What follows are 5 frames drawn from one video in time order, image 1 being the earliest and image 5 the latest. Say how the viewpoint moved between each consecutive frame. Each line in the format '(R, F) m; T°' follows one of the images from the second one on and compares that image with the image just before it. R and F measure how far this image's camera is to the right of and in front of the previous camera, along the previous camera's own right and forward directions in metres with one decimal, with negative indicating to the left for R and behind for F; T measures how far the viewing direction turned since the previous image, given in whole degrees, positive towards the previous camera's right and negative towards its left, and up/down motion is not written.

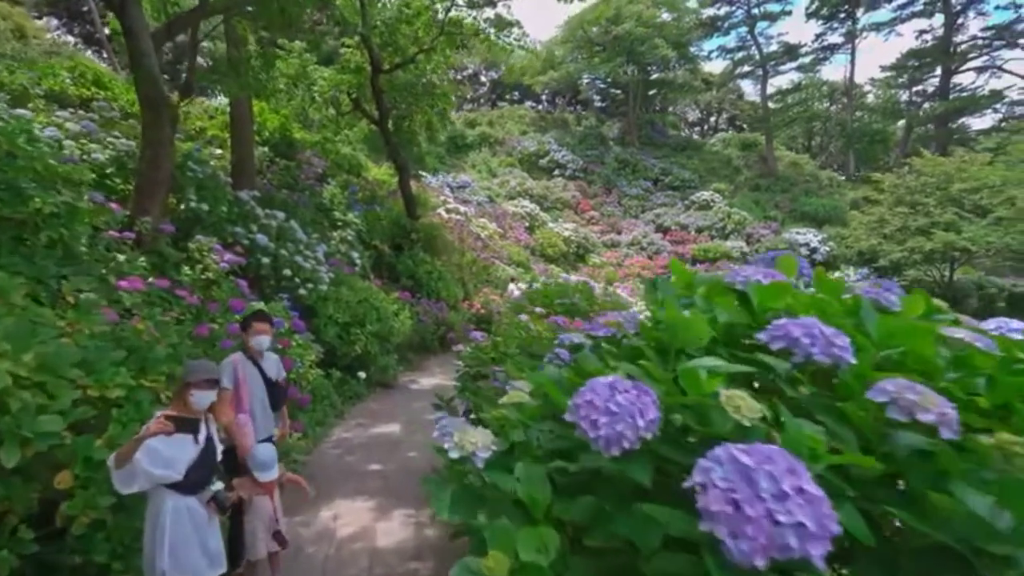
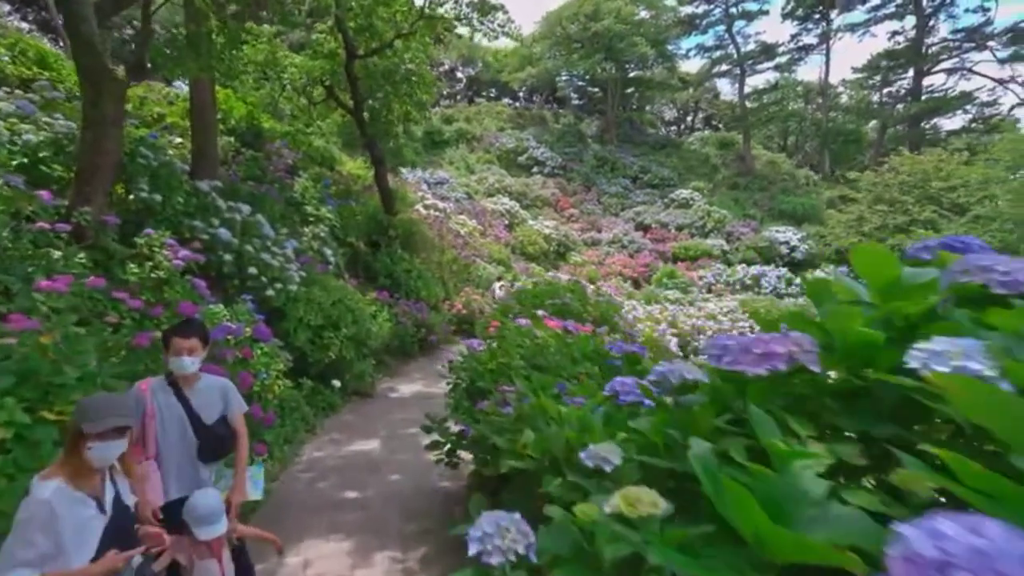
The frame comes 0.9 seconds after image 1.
(-0.1, +0.4) m; +2°
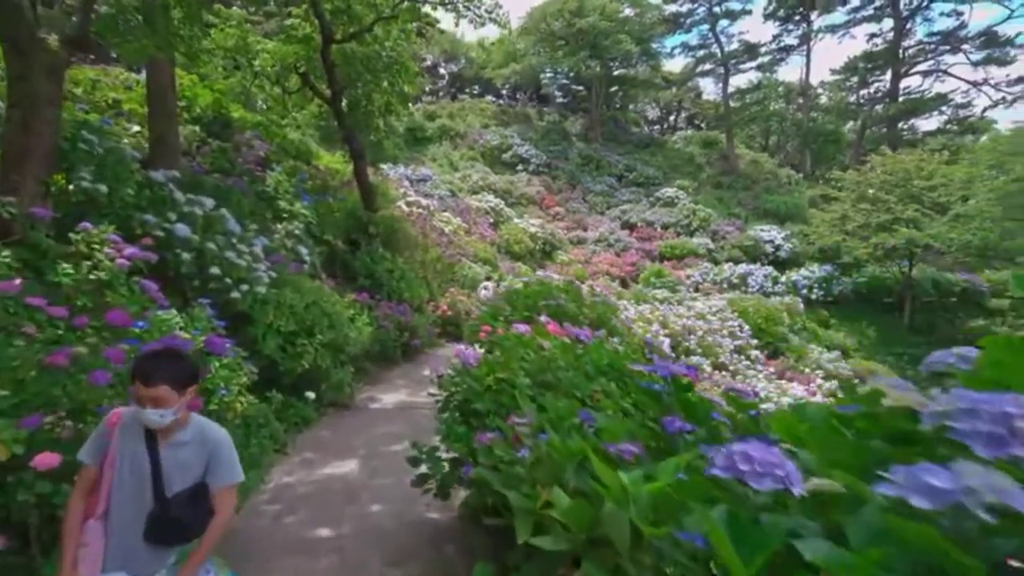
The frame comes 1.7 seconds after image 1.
(-0.1, +0.4) m; +2°
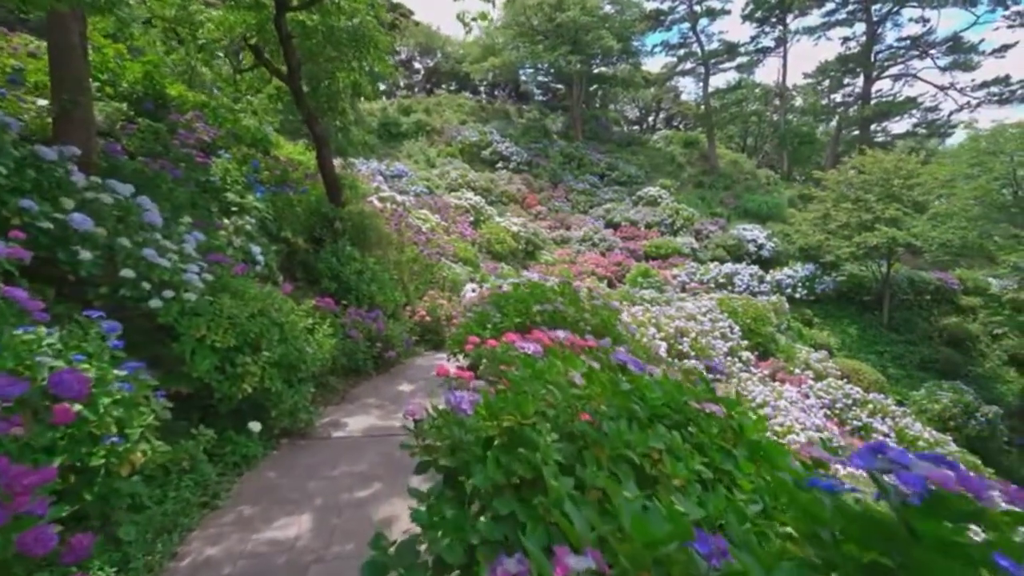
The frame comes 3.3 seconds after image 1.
(-0.1, +0.7) m; +2°
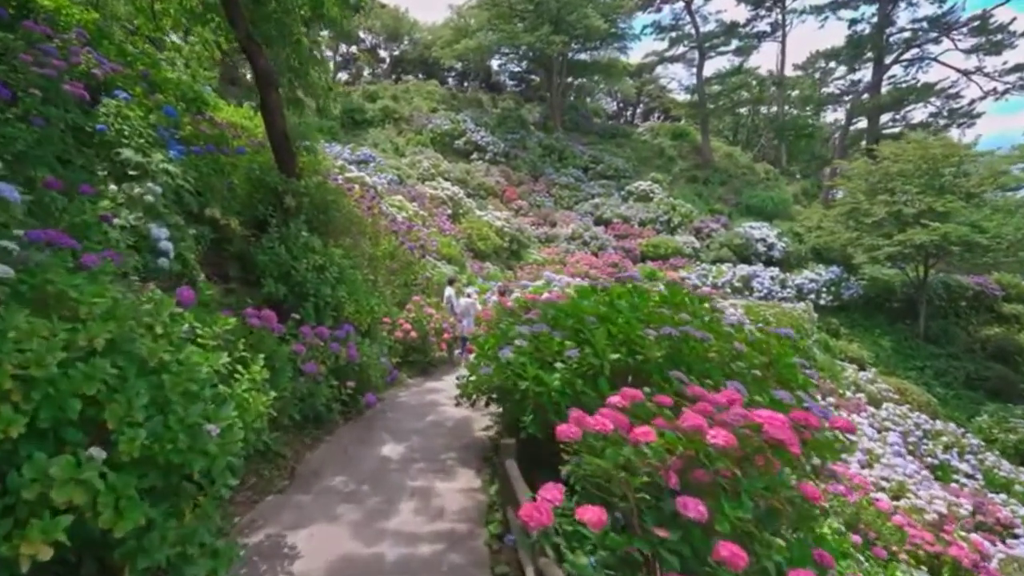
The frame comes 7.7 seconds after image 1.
(-0.5, +1.9) m; +4°
